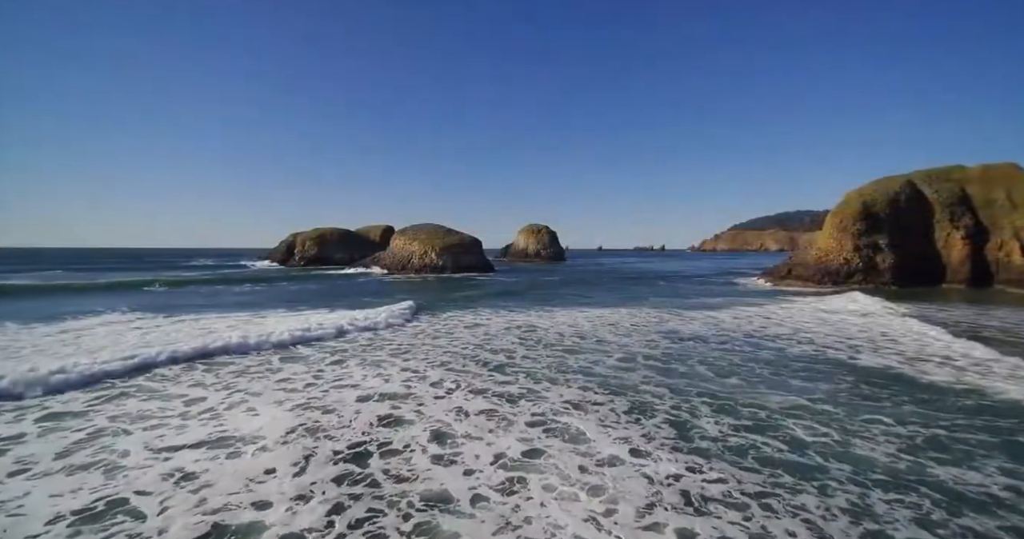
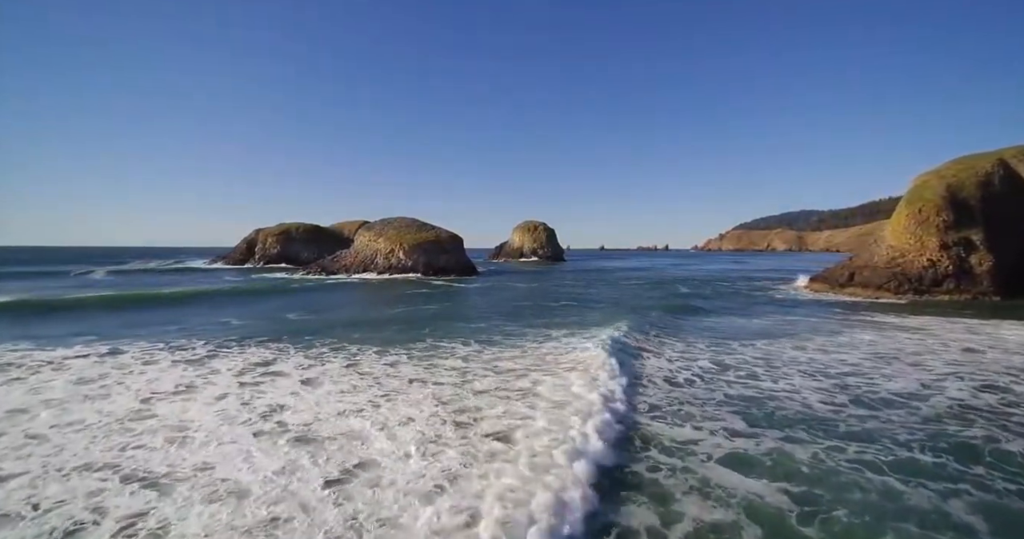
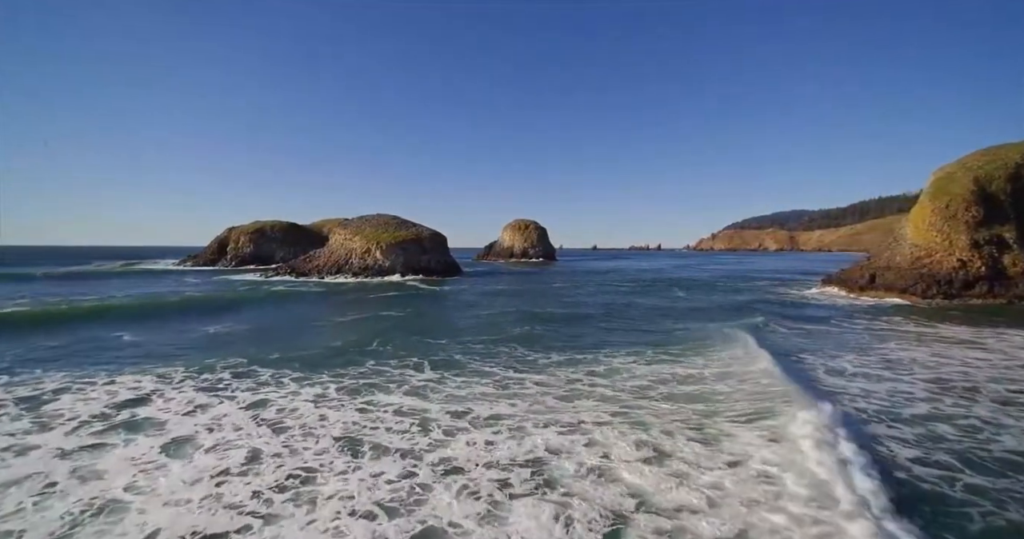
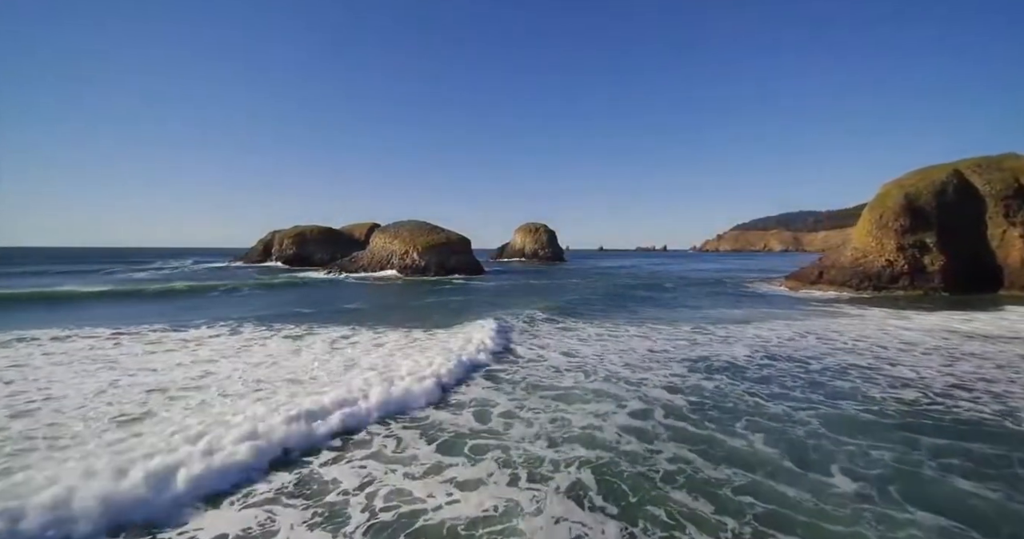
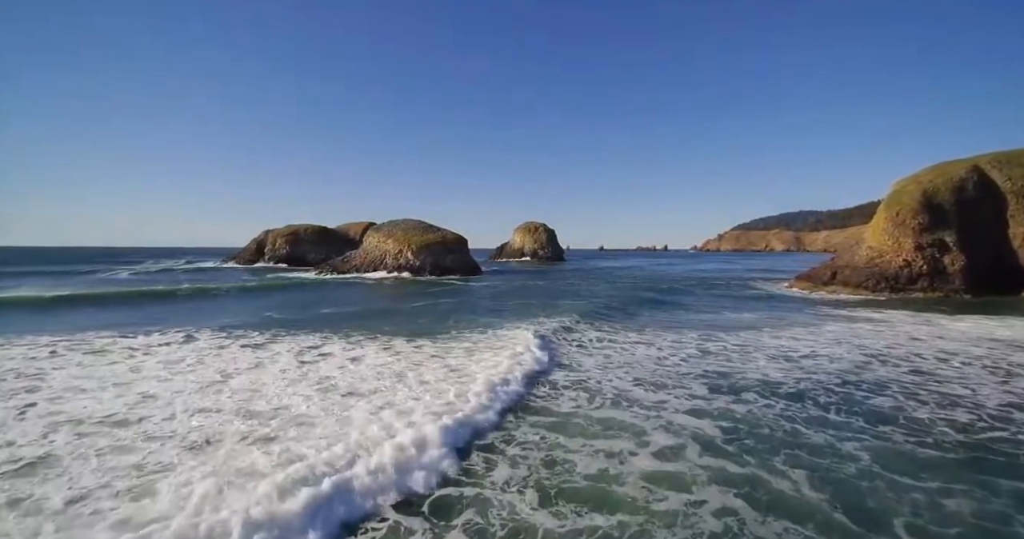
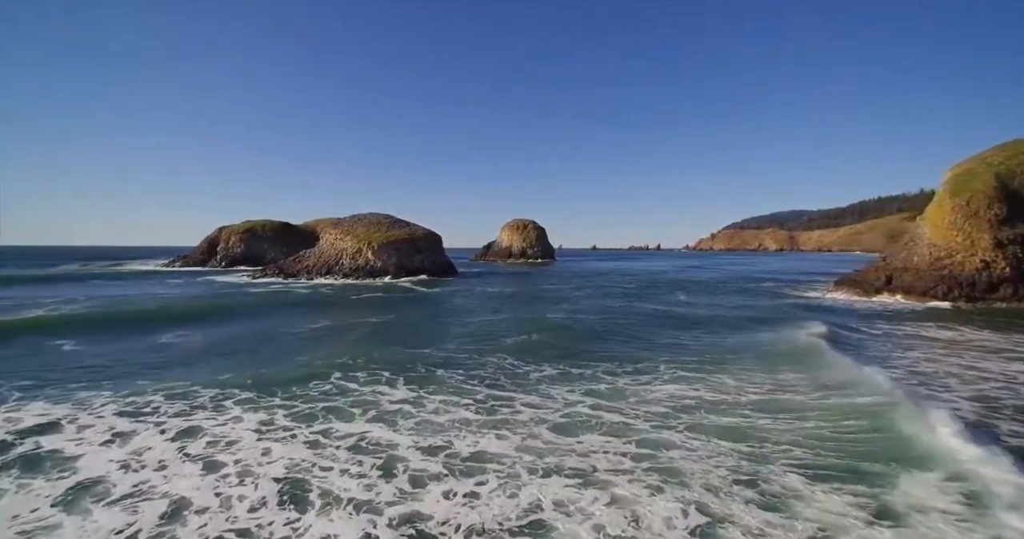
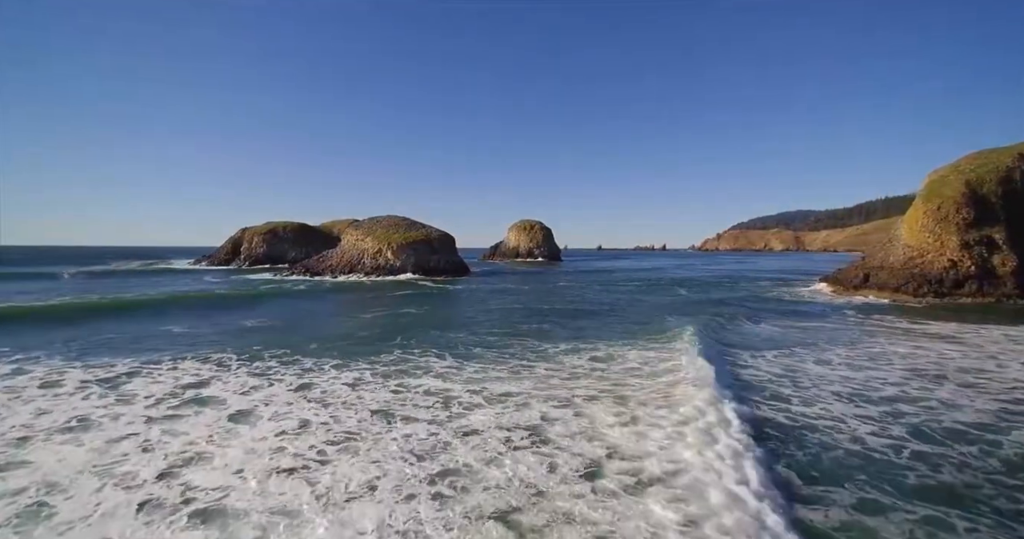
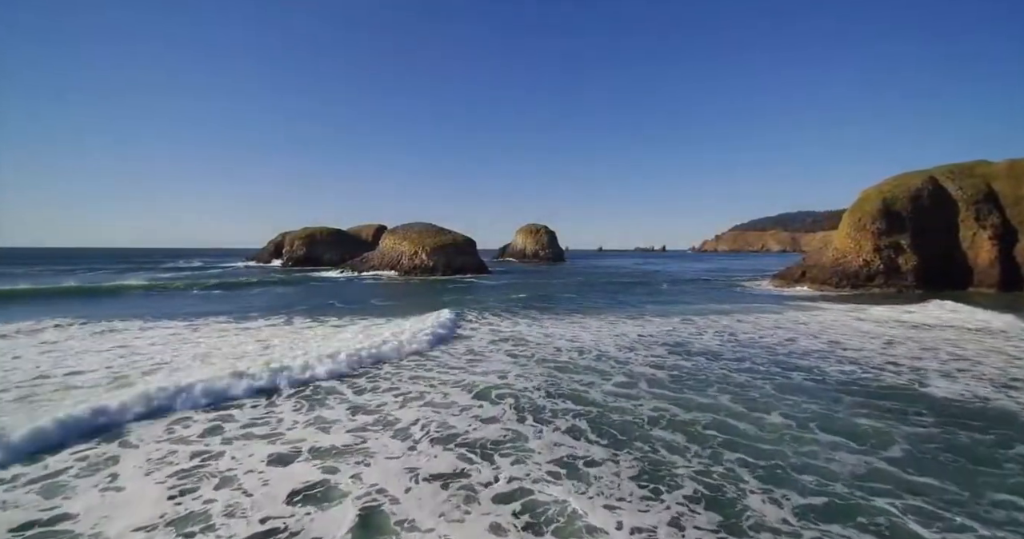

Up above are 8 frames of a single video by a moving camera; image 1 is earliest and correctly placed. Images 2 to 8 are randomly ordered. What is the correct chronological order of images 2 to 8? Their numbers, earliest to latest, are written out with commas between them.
8, 4, 5, 2, 7, 3, 6
